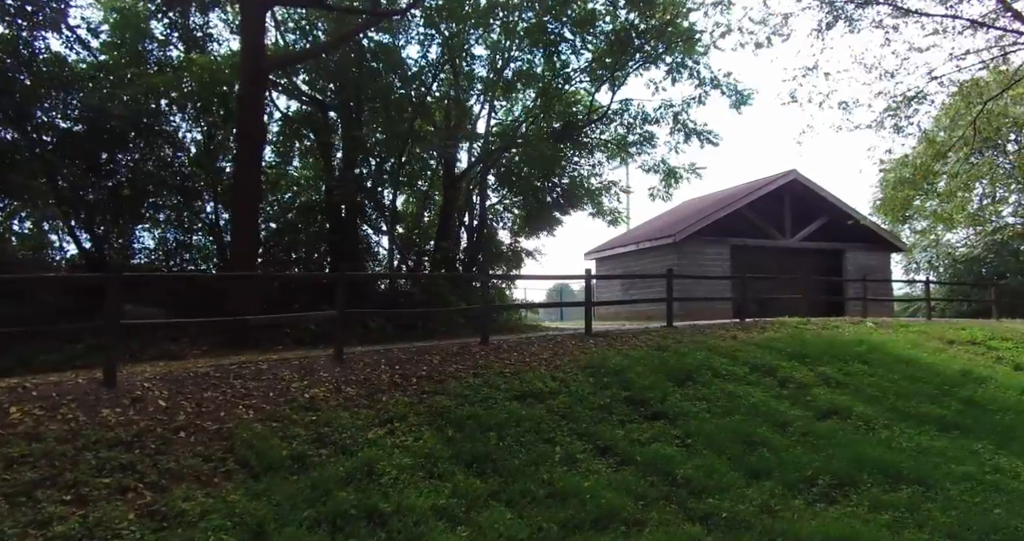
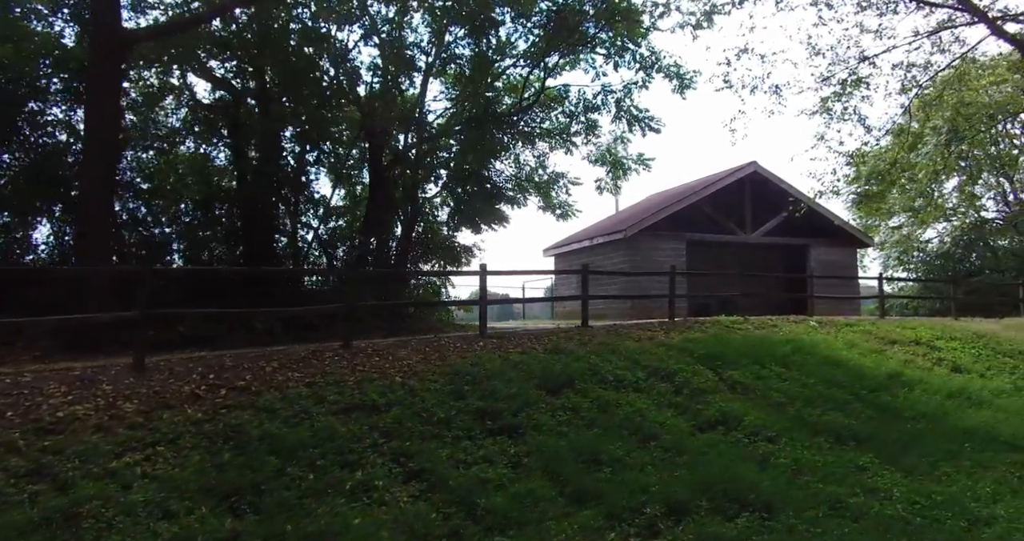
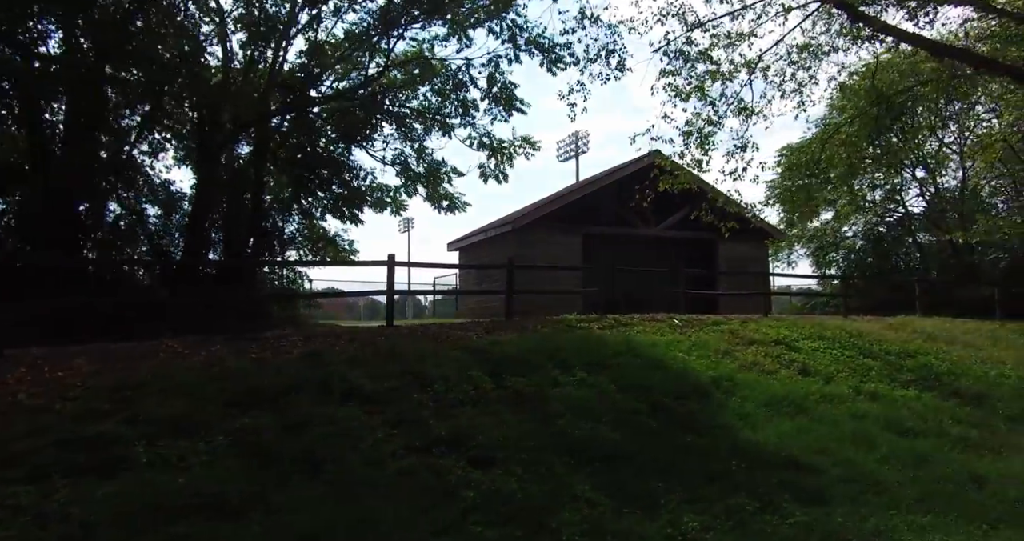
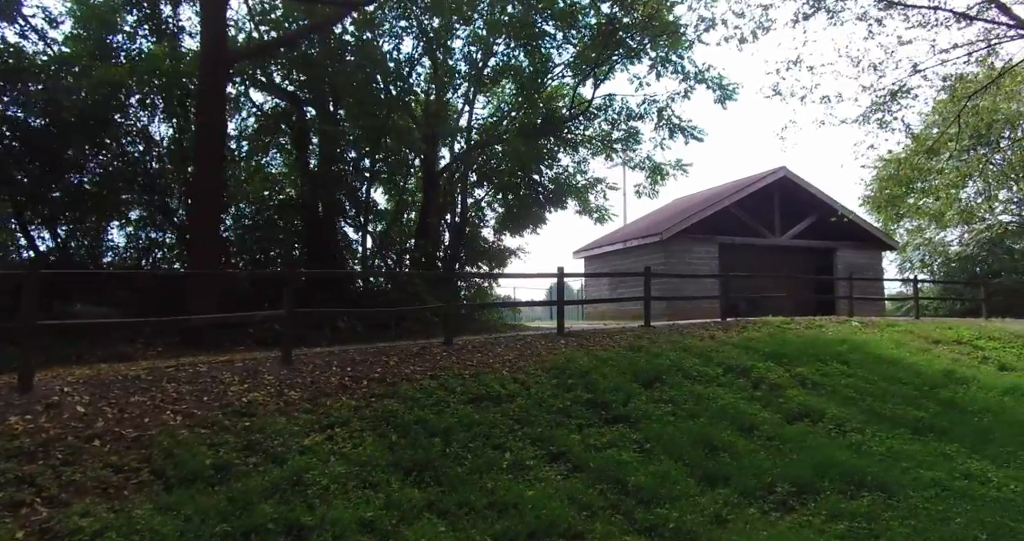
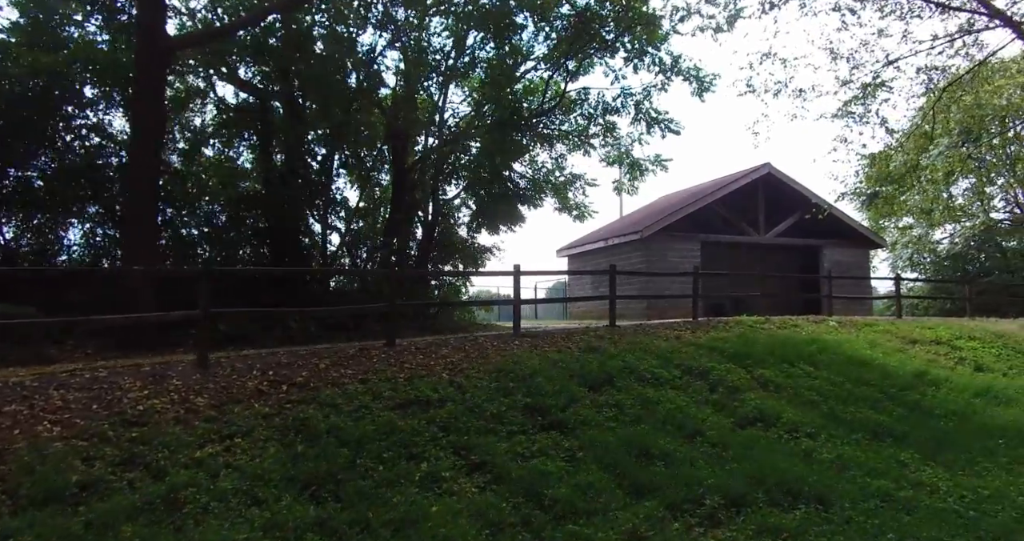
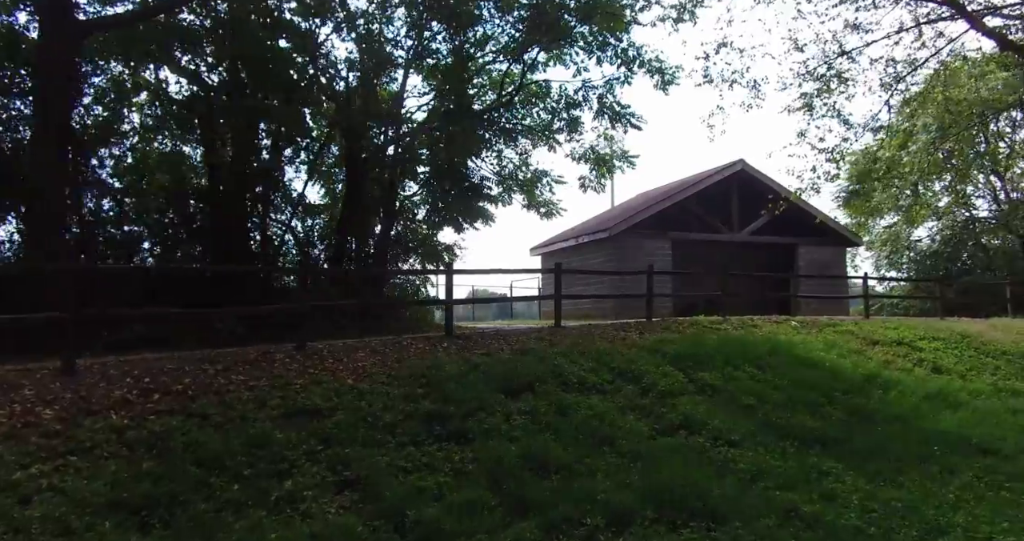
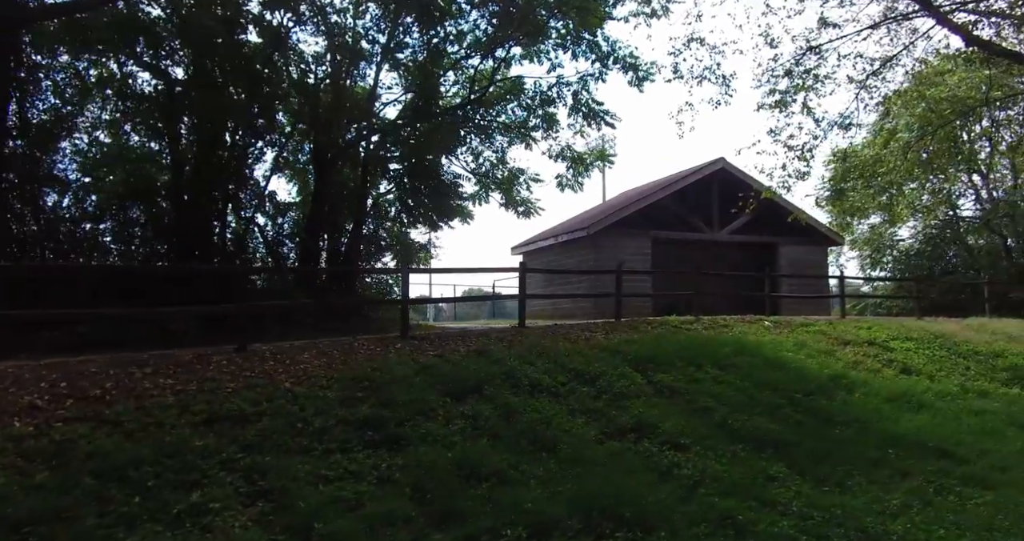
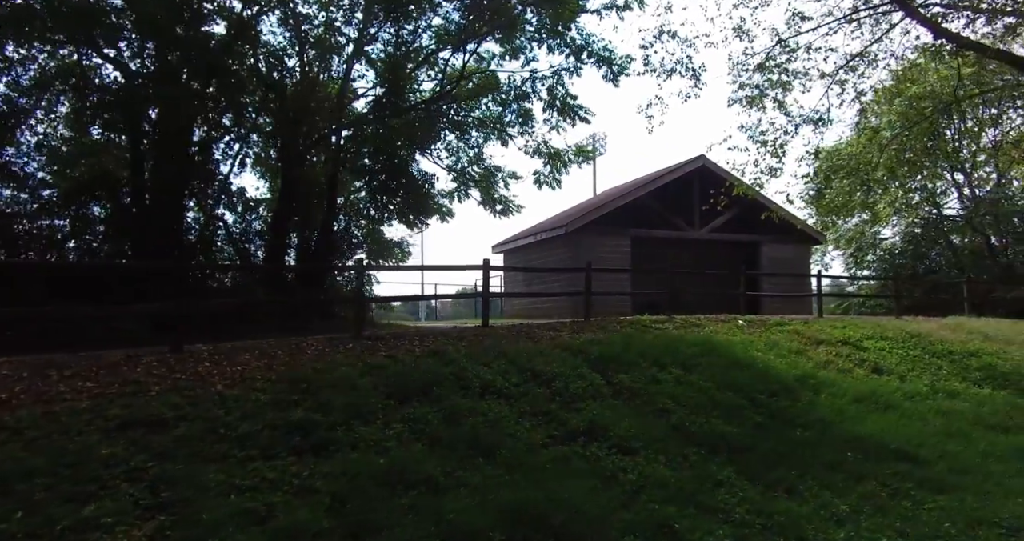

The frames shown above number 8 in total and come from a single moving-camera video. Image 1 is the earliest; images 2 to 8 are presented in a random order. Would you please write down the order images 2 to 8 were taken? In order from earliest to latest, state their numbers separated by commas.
4, 5, 2, 6, 7, 8, 3
